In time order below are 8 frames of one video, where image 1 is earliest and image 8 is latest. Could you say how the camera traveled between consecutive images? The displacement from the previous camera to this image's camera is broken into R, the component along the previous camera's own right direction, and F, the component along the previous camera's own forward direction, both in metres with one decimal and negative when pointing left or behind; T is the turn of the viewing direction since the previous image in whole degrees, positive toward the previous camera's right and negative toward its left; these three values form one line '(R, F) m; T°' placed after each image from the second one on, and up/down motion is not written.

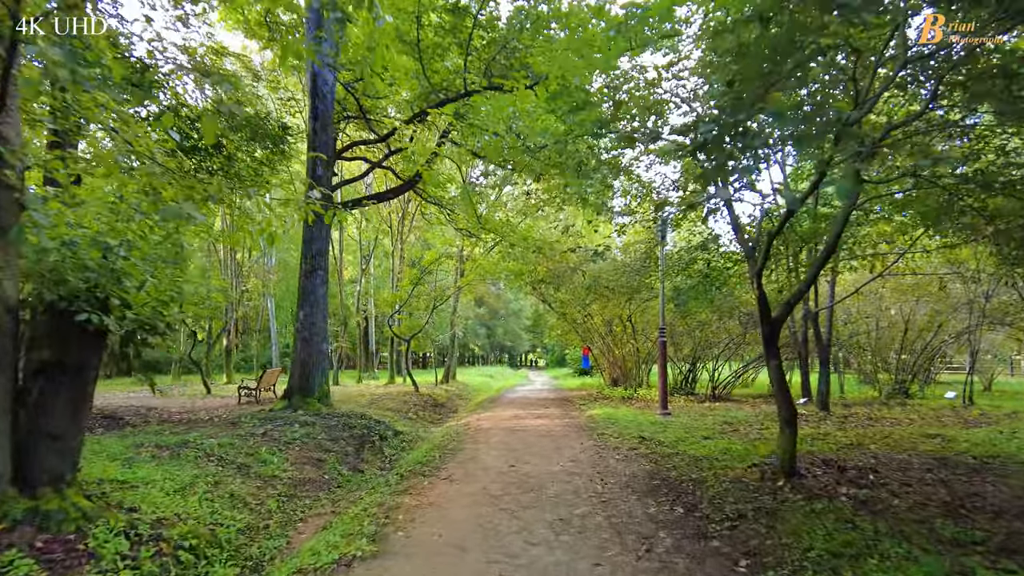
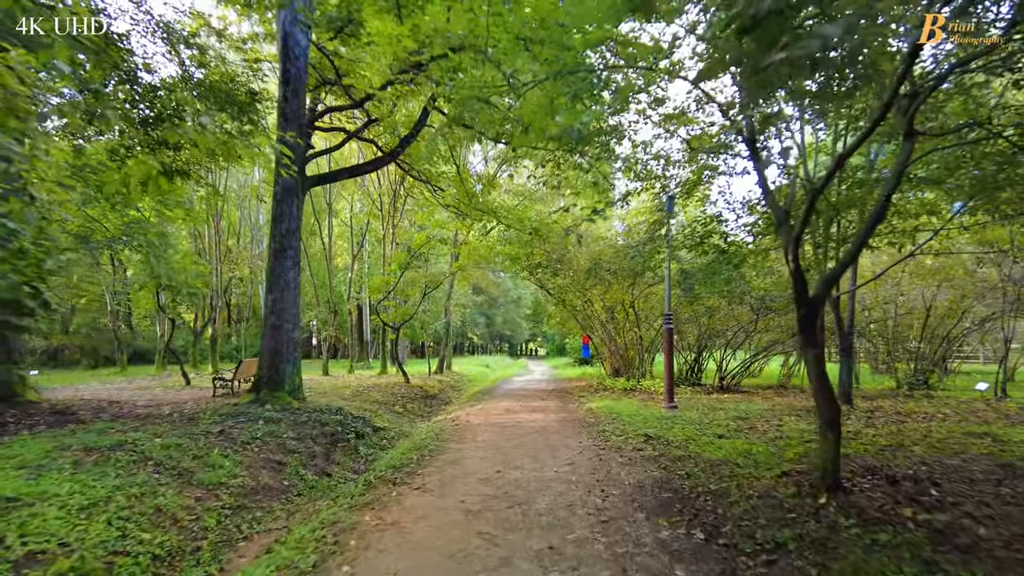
(+0.1, +1.0) m; 0°
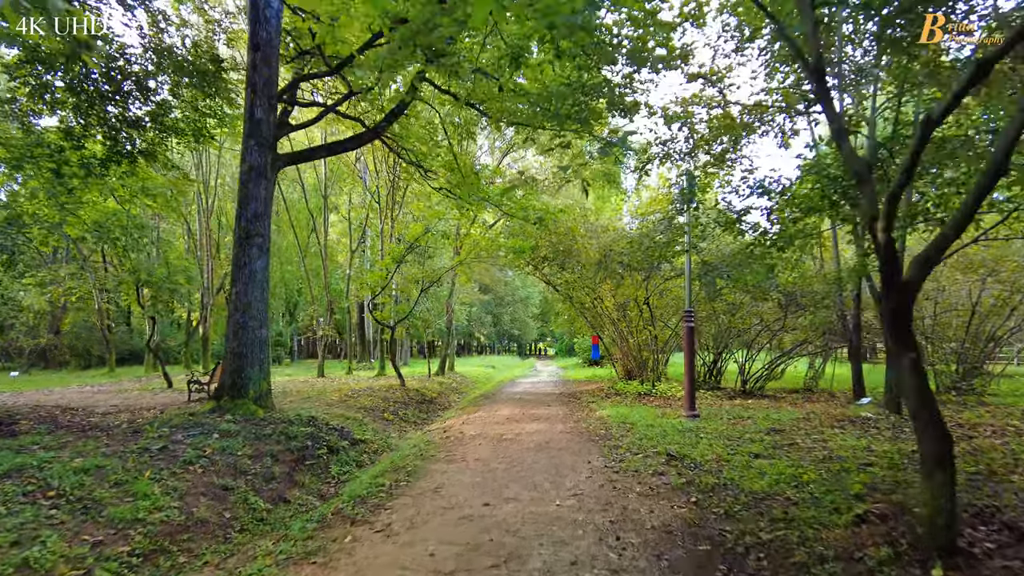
(+0.1, +1.2) m; -1°
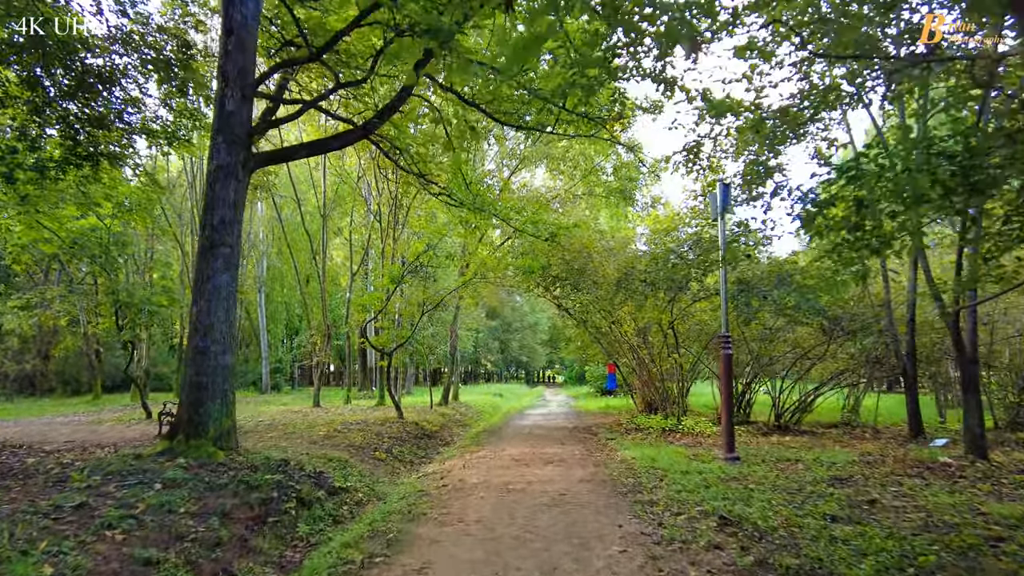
(0.0, +1.2) m; -1°
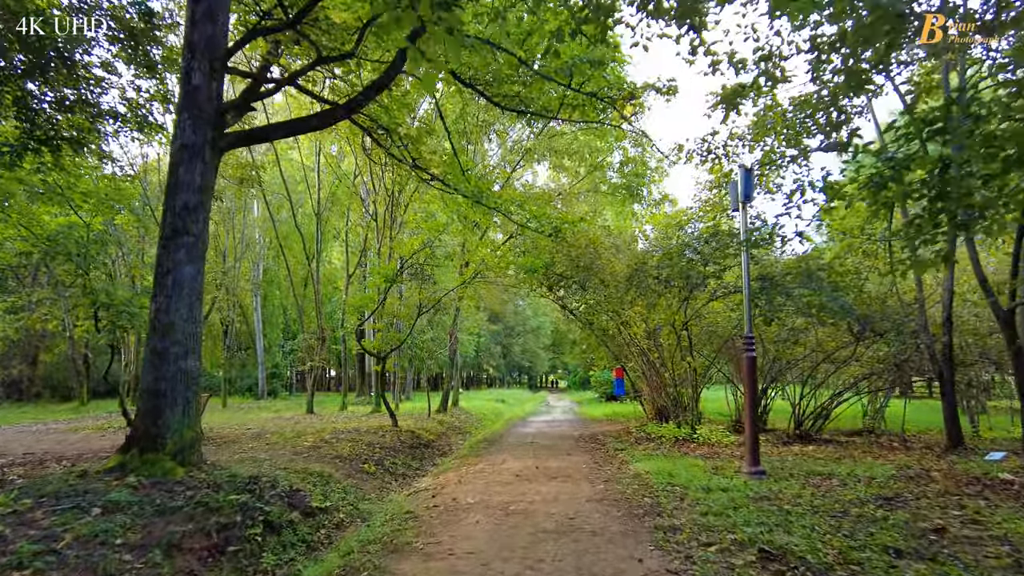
(0.0, +0.8) m; 0°
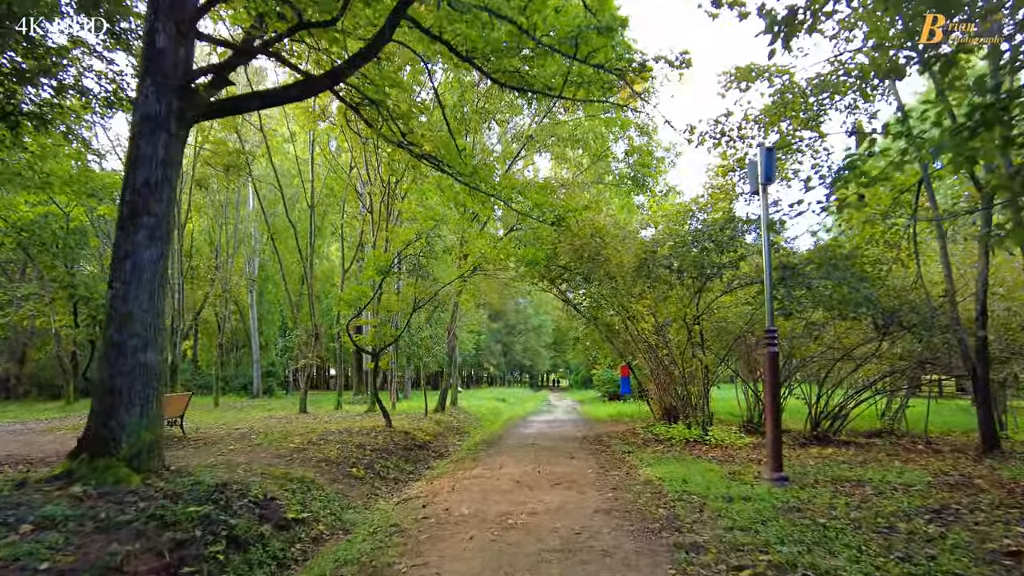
(0.0, +0.7) m; 0°
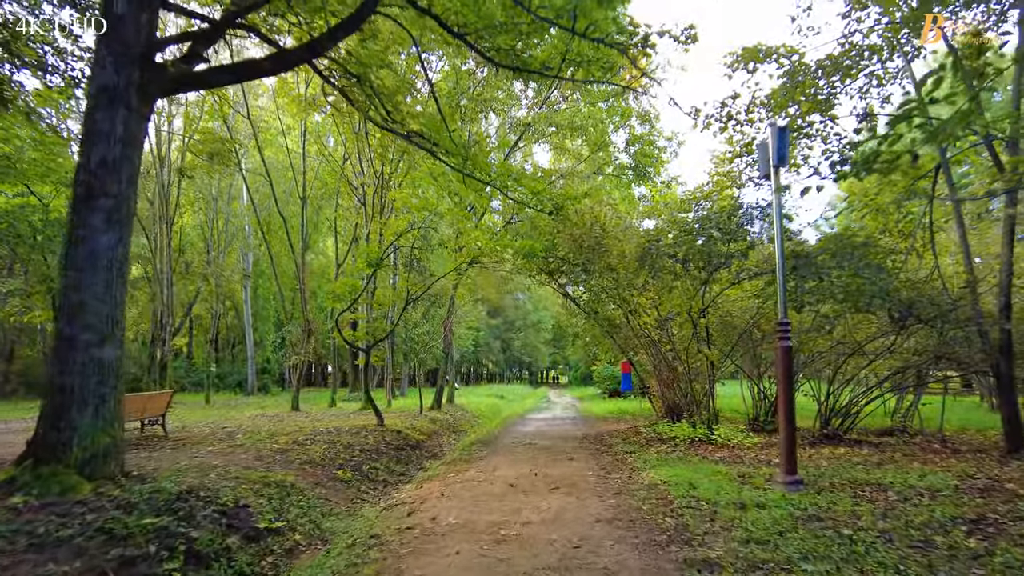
(+0.1, +0.5) m; 0°
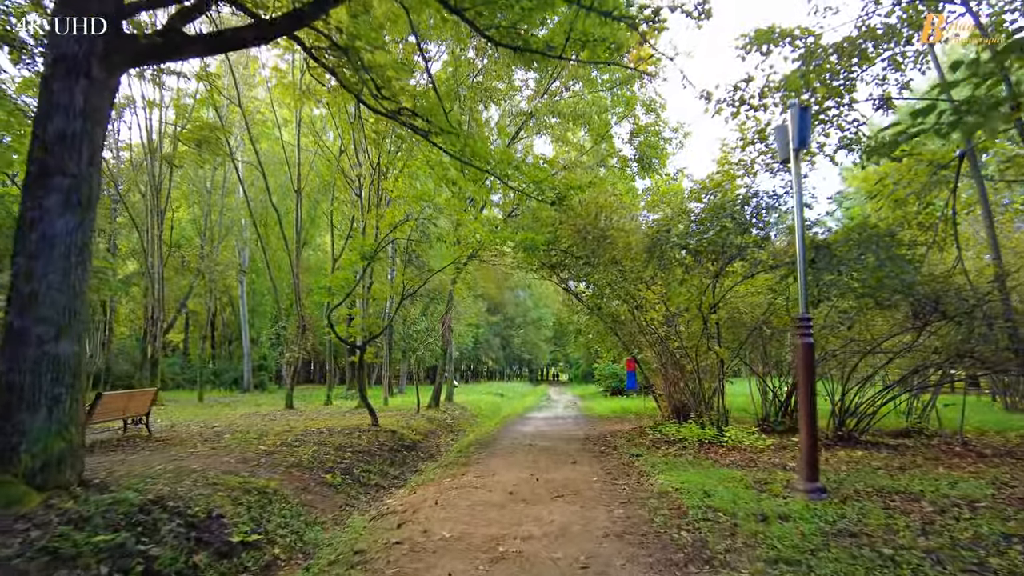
(0.0, +0.5) m; 0°
